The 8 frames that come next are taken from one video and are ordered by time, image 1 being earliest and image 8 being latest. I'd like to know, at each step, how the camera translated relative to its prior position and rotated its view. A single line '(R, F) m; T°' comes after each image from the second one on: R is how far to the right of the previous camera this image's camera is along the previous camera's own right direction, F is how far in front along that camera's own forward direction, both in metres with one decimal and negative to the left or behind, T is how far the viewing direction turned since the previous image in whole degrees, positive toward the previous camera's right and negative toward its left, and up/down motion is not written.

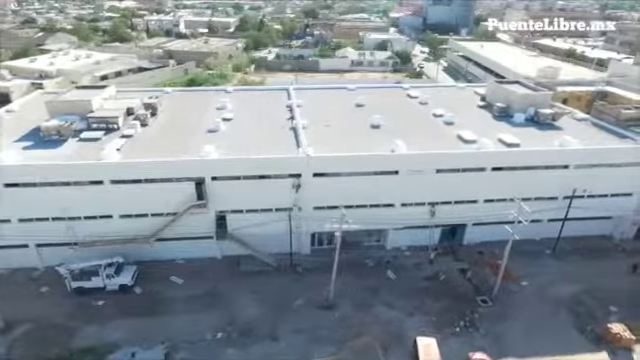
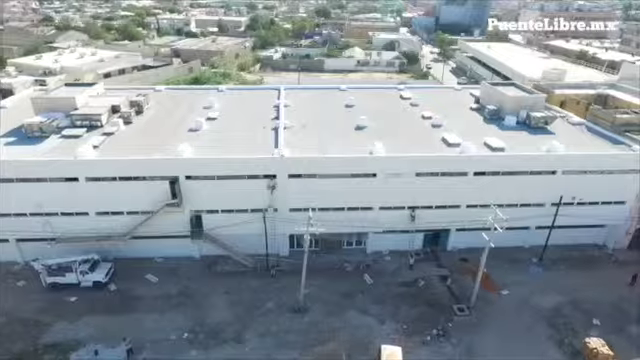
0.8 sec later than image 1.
(+2.8, +0.5) m; -2°
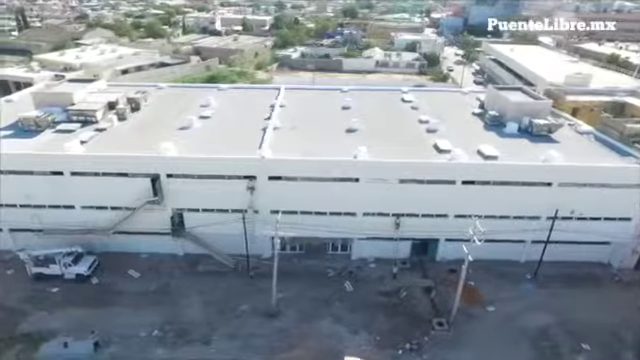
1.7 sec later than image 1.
(+3.2, +0.7) m; -4°
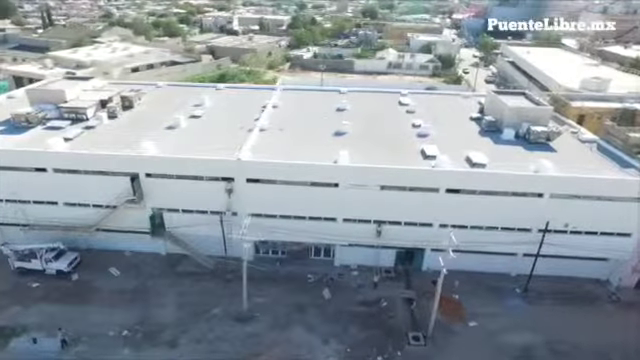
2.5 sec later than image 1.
(+2.8, +0.8) m; -3°
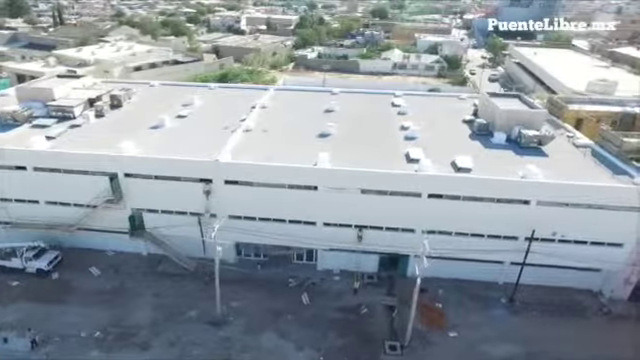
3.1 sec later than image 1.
(+2.1, +0.6) m; -2°
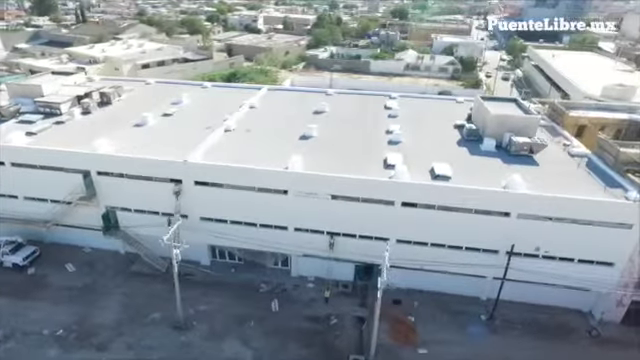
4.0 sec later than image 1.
(+3.2, +1.0) m; -3°
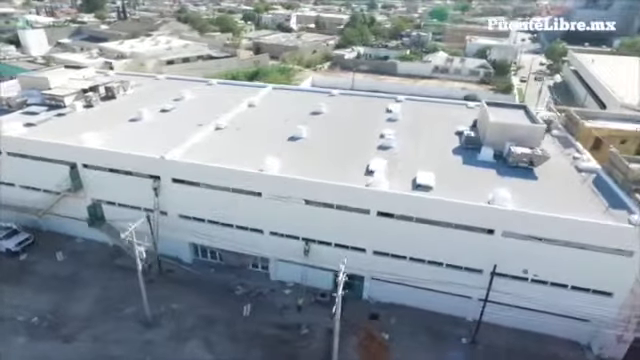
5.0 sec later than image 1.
(+3.6, +1.2) m; -5°
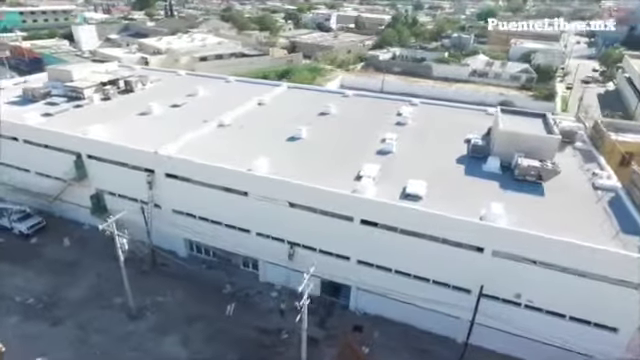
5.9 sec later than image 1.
(+3.2, +0.9) m; -6°
